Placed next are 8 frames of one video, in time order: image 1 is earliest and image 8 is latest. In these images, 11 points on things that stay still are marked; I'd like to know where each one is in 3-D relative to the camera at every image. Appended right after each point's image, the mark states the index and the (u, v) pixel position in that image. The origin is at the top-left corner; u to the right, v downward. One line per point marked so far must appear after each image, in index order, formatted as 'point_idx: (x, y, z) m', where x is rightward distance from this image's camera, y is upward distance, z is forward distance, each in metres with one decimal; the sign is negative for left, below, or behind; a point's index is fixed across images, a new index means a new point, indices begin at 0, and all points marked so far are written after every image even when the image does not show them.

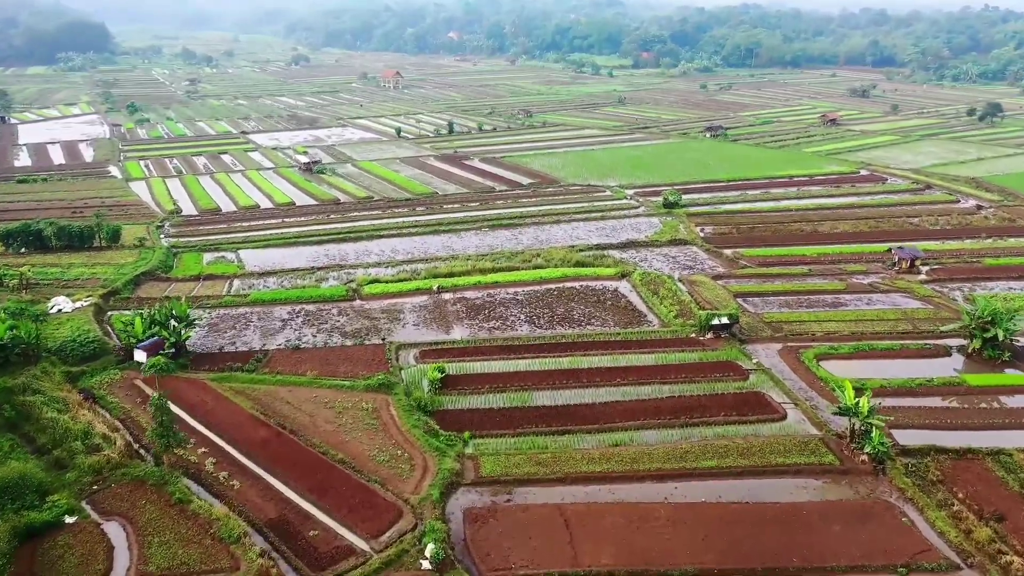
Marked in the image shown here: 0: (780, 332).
0: (+7.9, -1.3, +19.6) m
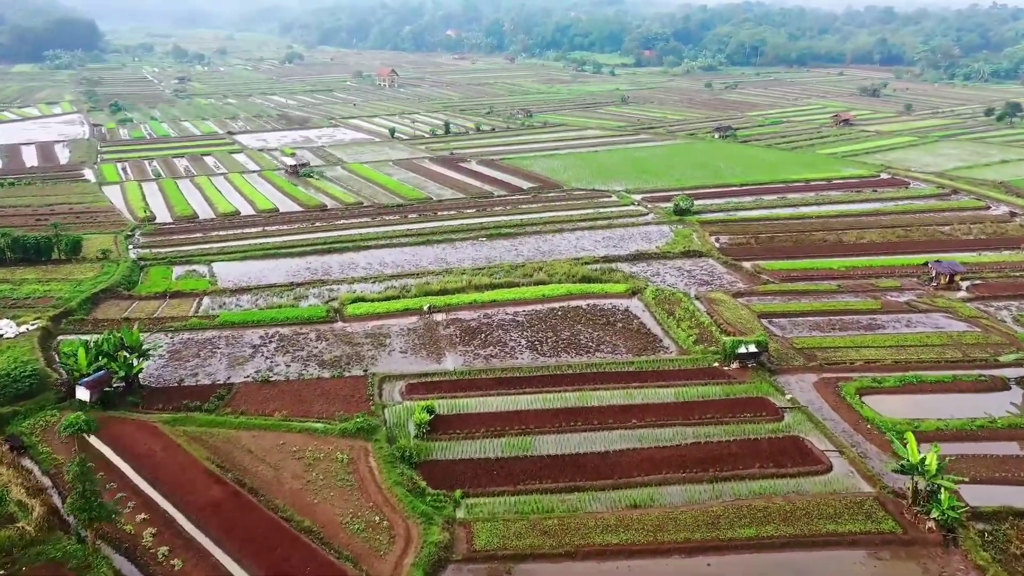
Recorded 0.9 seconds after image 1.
0: (+7.9, -1.9, +17.4) m
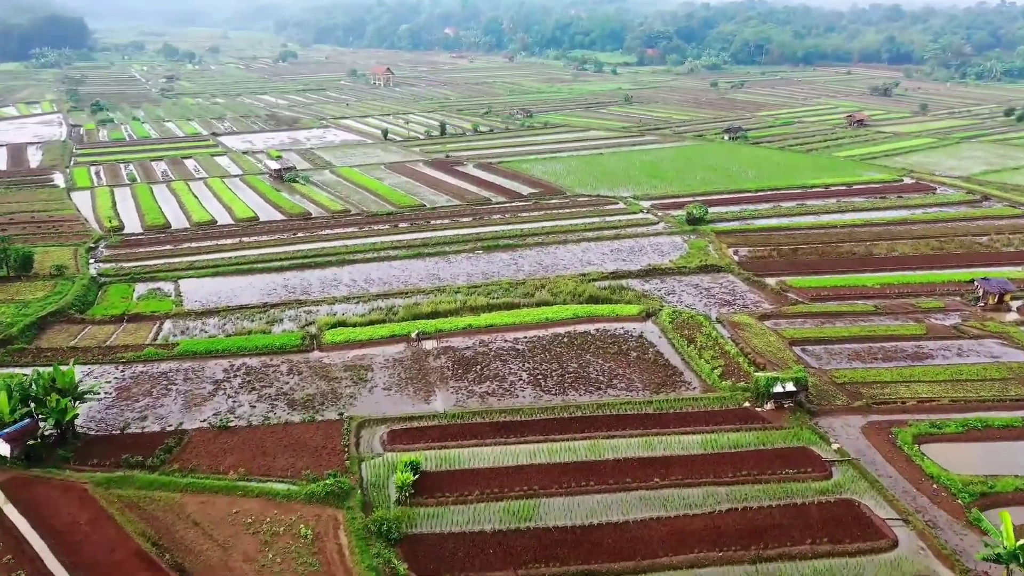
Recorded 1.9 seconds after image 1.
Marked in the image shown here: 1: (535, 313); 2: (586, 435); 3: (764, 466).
0: (+7.9, -2.5, +15.1) m
1: (+0.7, -0.7, +19.0) m
2: (+1.5, -3.0, +13.6) m
3: (+4.8, -3.4, +12.8) m
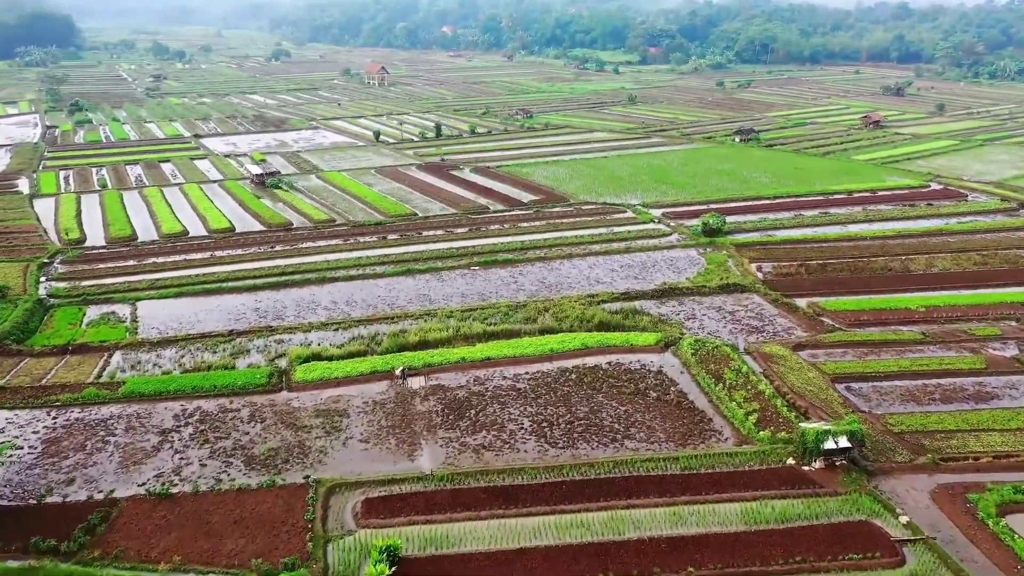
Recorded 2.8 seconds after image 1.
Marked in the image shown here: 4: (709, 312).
0: (+7.9, -3.2, +12.8) m
1: (+0.7, -1.4, +16.7) m
2: (+1.5, -3.7, +11.3) m
3: (+4.8, -4.1, +10.4) m
4: (+5.5, -0.7, +18.7) m
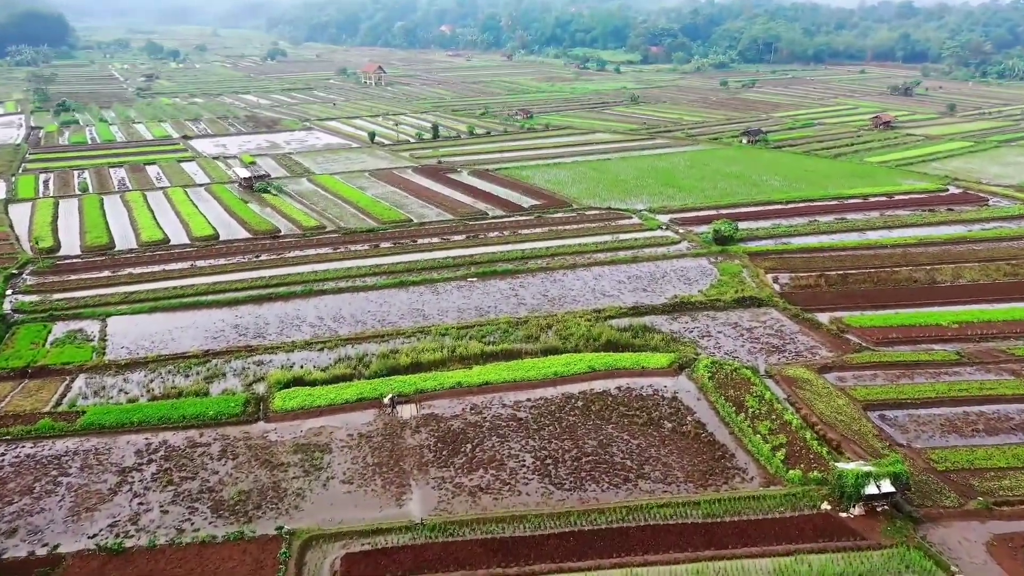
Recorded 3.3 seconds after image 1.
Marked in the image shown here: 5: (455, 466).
0: (+7.9, -3.6, +11.4) m
1: (+0.7, -1.8, +15.3) m
2: (+1.5, -4.1, +9.9) m
3: (+4.8, -4.4, +9.0) m
4: (+5.5, -1.1, +17.4) m
5: (-1.0, -3.2, +12.1) m
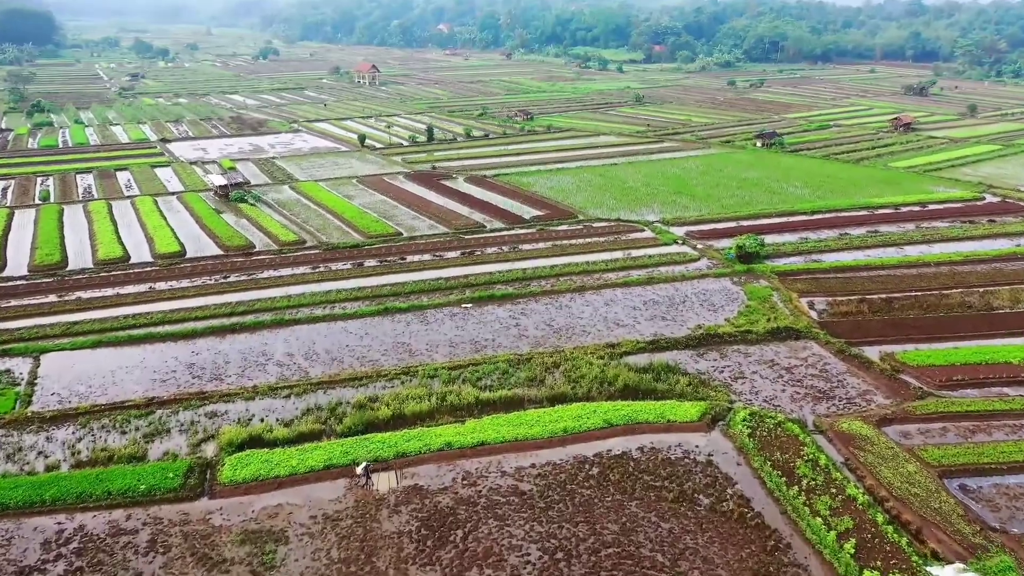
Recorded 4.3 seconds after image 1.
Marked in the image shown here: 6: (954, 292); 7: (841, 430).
0: (+7.9, -4.3, +9.0) m
1: (+0.7, -2.5, +12.8) m
2: (+1.5, -4.8, +7.4) m
3: (+4.9, -5.2, +6.6) m
4: (+5.5, -1.8, +14.9) m
5: (-1.0, -4.0, +9.6) m
6: (+12.7, -0.1, +19.1) m
7: (+6.3, -2.7, +12.7) m
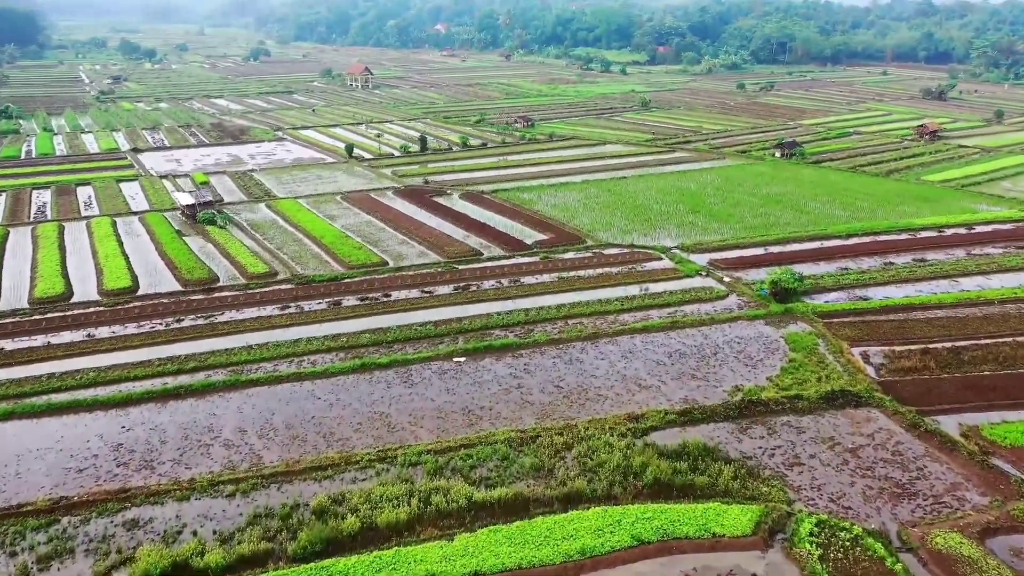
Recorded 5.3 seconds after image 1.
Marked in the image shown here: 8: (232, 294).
0: (+7.9, -5.5, +6.2) m
1: (+0.7, -3.6, +10.0) m
2: (+1.6, -5.9, +4.6) m
3: (+4.9, -6.3, +3.8) m
4: (+5.6, -3.0, +12.1) m
5: (-1.0, -5.1, +6.8) m
6: (+12.7, -1.3, +16.3) m
7: (+6.3, -3.8, +9.9) m
8: (-7.8, -0.2, +18.7) m
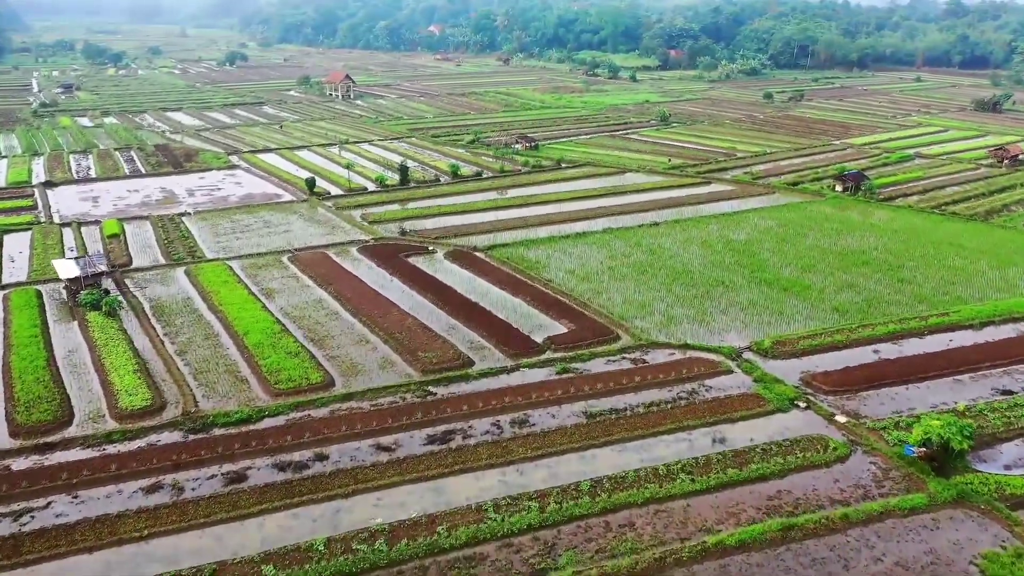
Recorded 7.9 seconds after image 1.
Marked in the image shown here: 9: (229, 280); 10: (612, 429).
0: (+8.1, -8.3, -0.5) m
1: (+0.8, -6.5, +3.3) m
2: (+1.7, -8.8, -2.1) m
3: (+5.0, -9.2, -2.9) m
4: (+5.7, -5.8, +5.4) m
5: (-0.8, -8.0, 0.0) m
6: (+12.8, -4.1, +9.6) m
7: (+6.4, -6.7, +3.2) m
8: (-7.7, -3.0, +12.0) m
9: (-8.2, +0.2, +19.4) m
10: (+1.9, -2.8, +12.6) m
